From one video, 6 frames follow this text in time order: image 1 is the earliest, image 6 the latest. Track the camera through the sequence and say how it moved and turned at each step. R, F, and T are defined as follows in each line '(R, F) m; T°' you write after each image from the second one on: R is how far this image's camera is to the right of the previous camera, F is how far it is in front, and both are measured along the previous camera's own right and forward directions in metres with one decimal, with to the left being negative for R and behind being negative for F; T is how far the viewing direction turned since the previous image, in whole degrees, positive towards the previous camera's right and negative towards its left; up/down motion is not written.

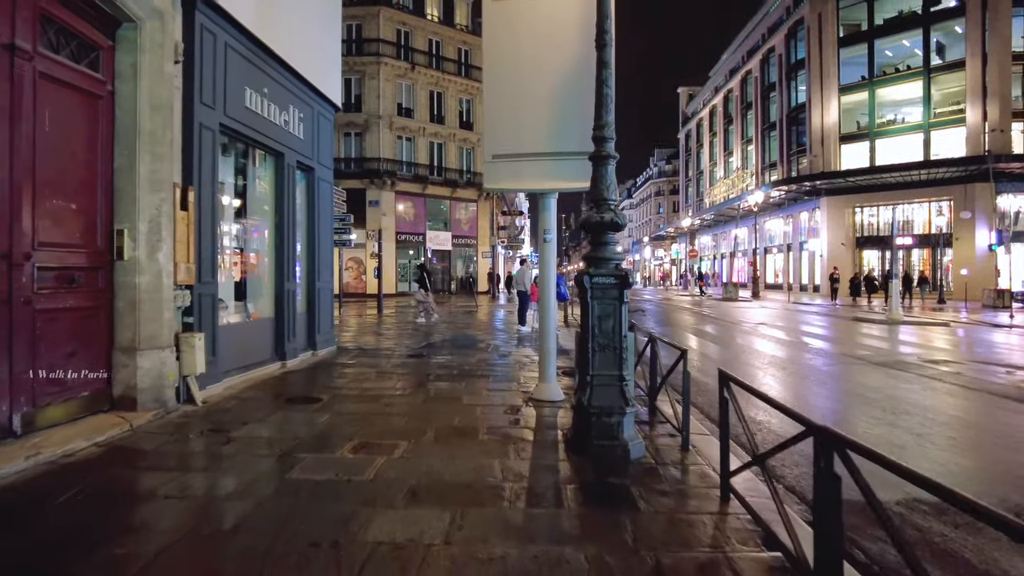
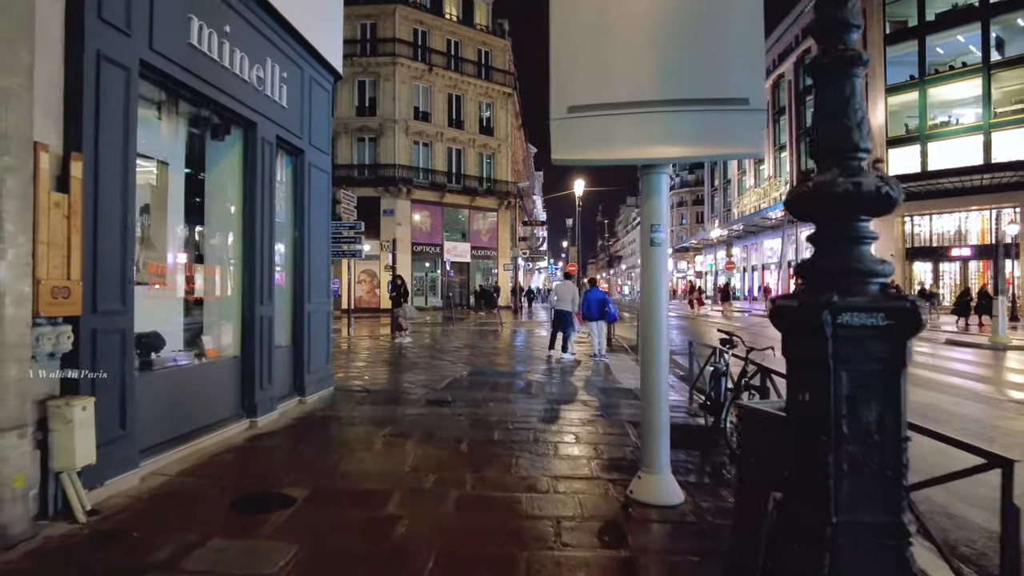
(-0.5, +2.7) m; -1°
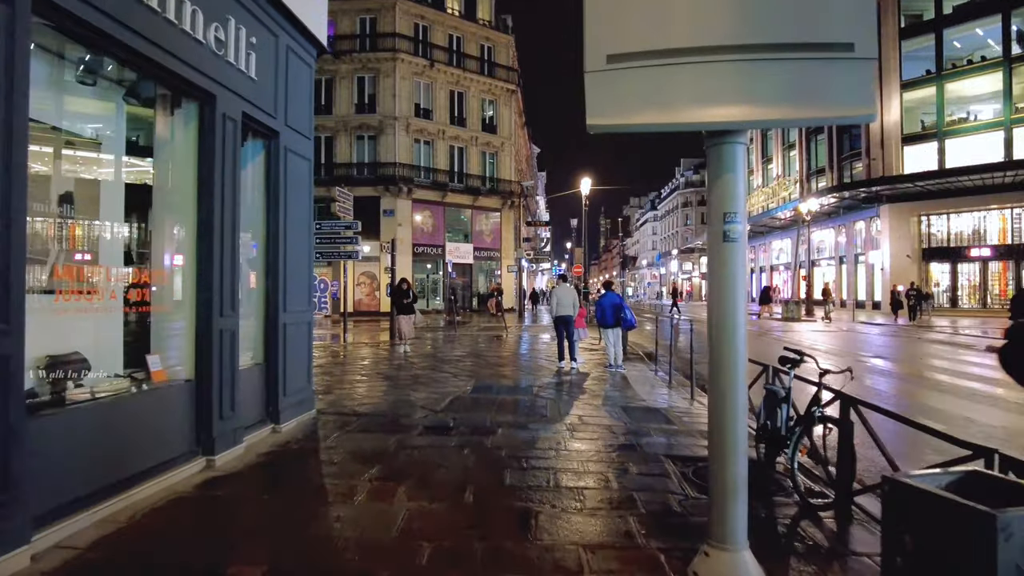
(-0.1, +1.2) m; 0°
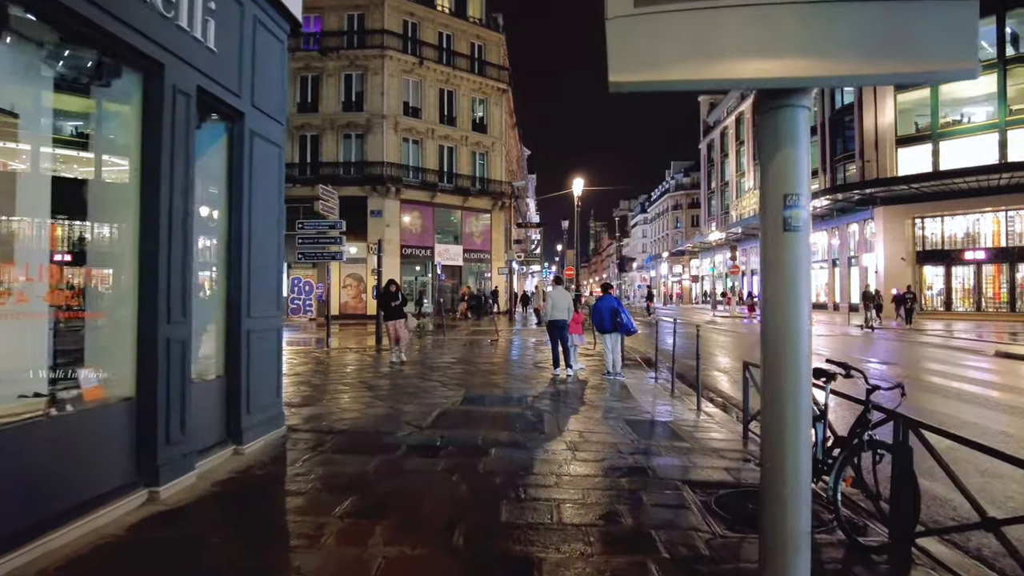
(0.0, +0.7) m; +1°
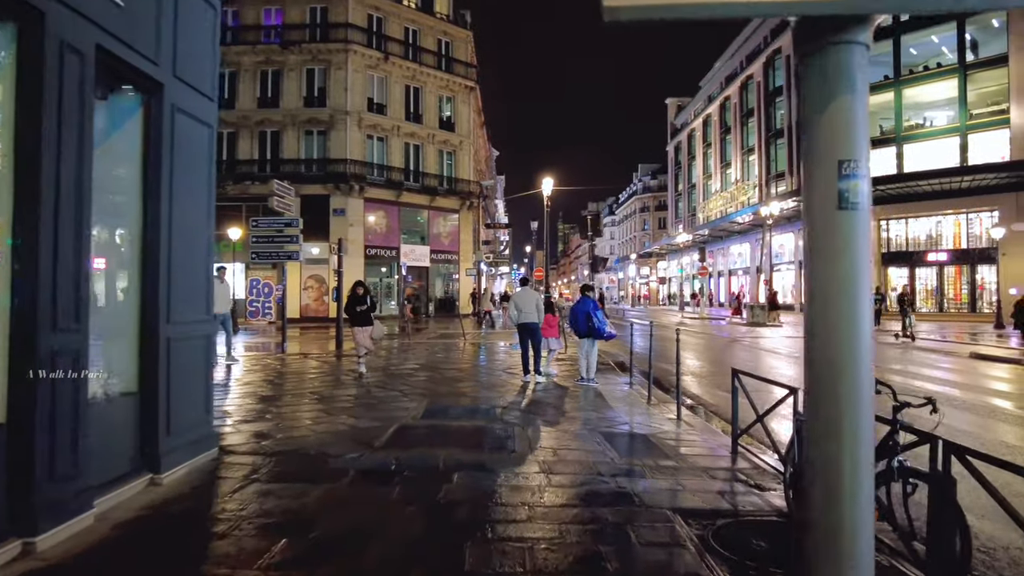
(0.0, +0.7) m; +3°
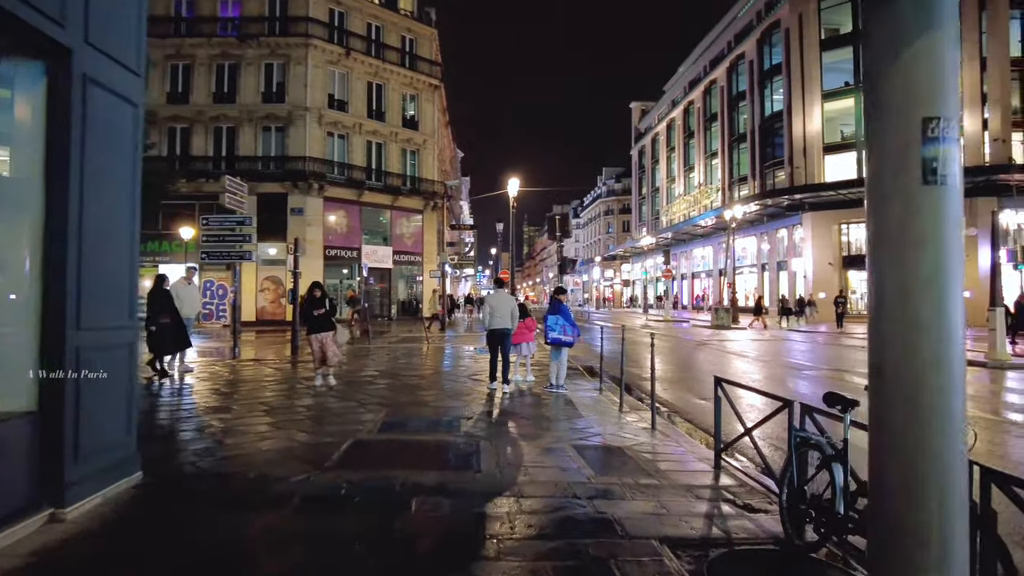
(0.0, +0.5) m; +3°
